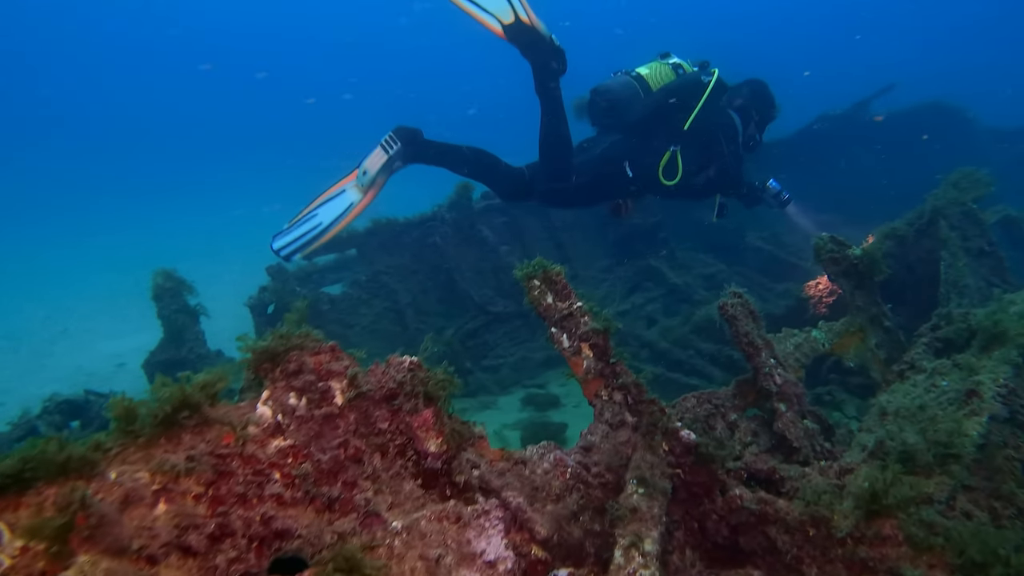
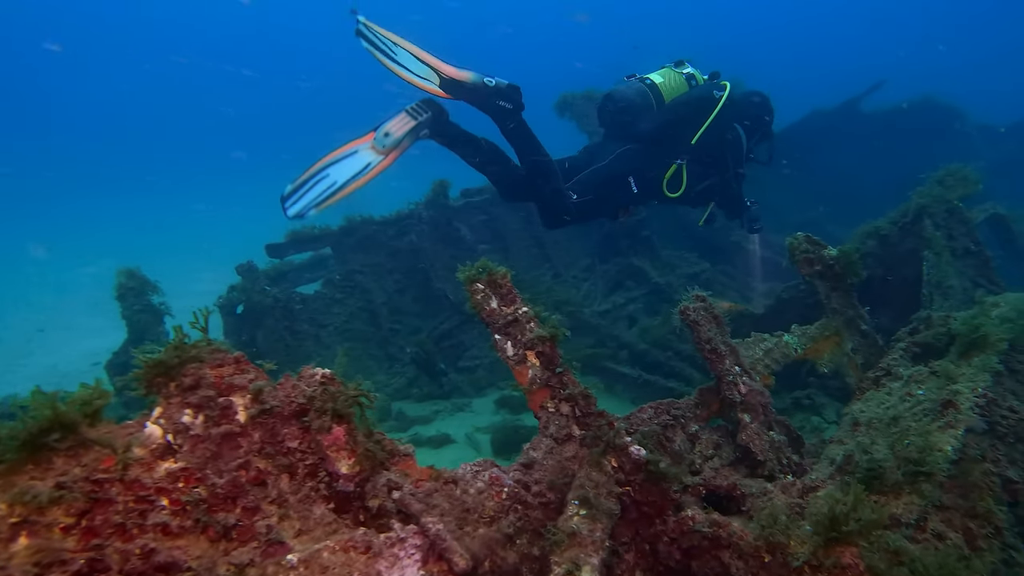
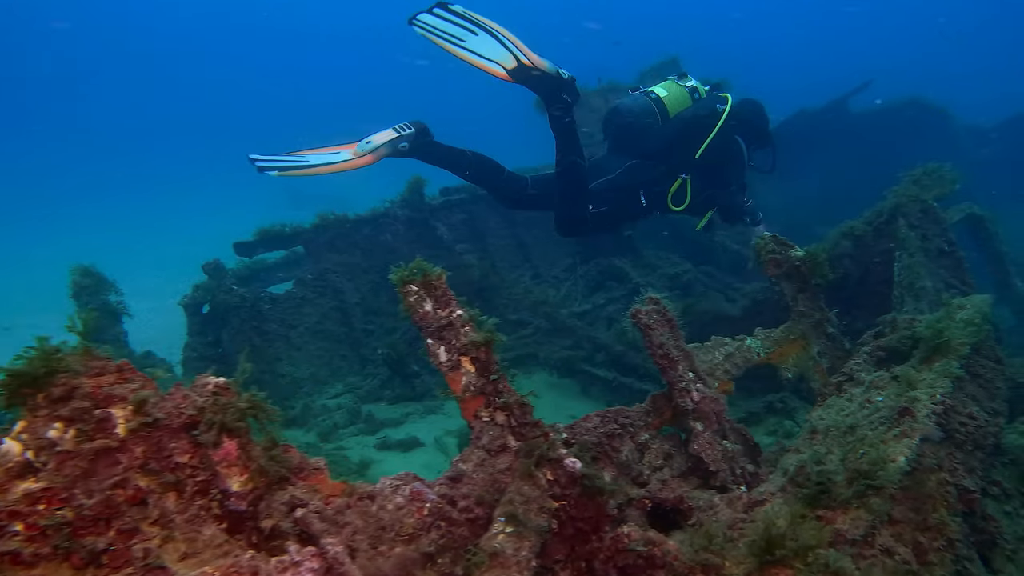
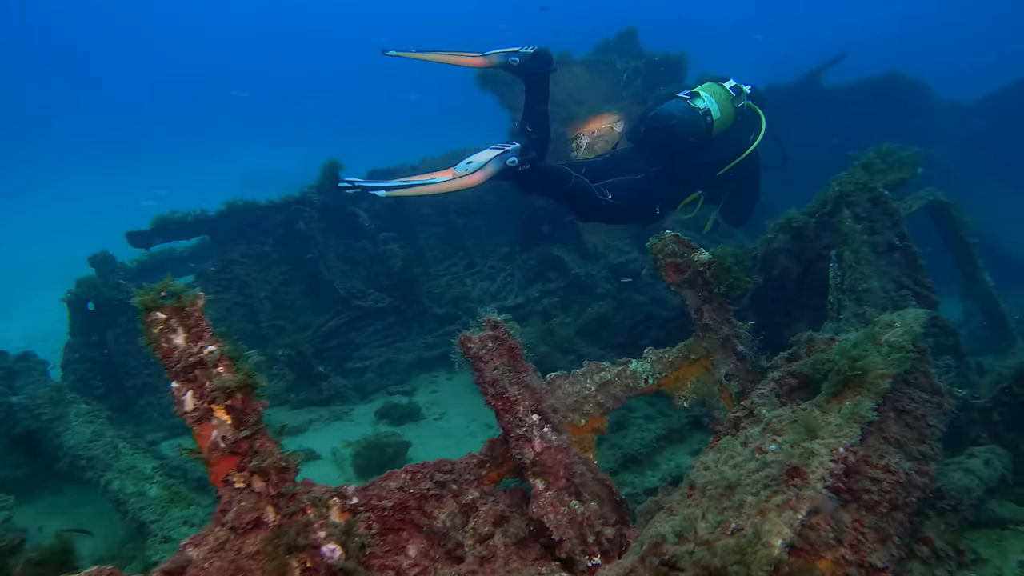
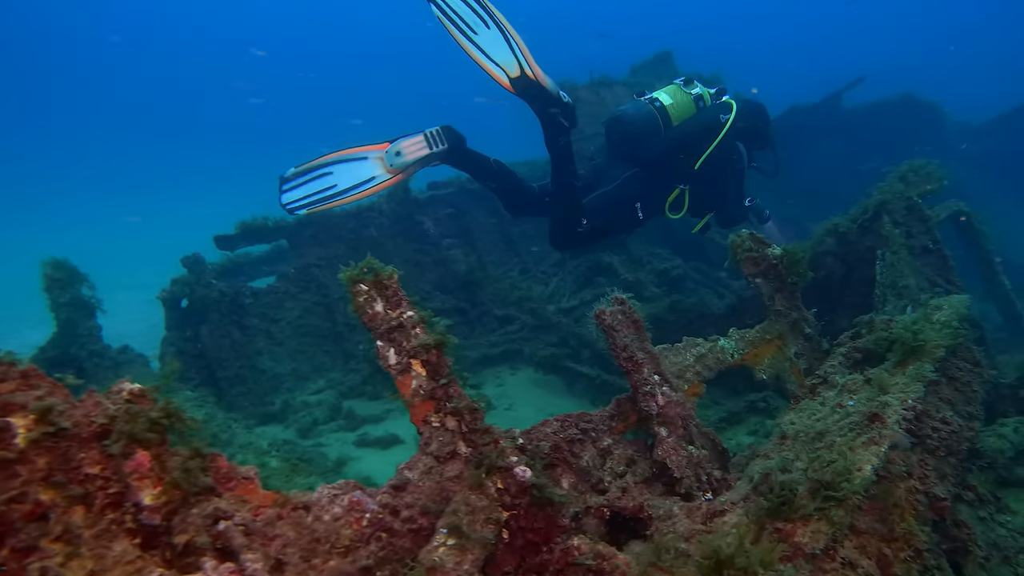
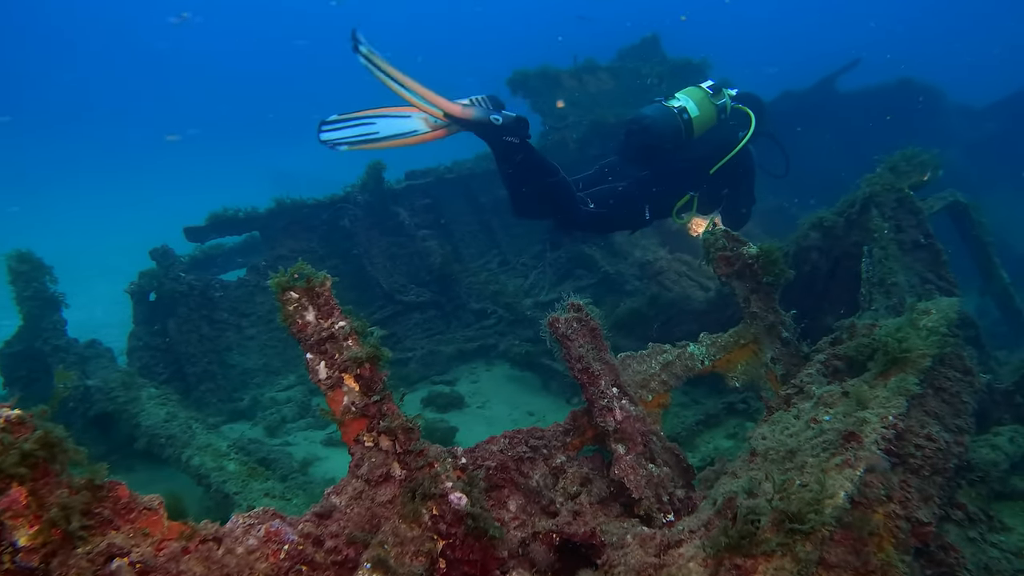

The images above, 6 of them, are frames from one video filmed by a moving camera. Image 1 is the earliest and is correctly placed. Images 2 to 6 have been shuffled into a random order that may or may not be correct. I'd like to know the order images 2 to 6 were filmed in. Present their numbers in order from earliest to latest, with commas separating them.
2, 3, 5, 6, 4
